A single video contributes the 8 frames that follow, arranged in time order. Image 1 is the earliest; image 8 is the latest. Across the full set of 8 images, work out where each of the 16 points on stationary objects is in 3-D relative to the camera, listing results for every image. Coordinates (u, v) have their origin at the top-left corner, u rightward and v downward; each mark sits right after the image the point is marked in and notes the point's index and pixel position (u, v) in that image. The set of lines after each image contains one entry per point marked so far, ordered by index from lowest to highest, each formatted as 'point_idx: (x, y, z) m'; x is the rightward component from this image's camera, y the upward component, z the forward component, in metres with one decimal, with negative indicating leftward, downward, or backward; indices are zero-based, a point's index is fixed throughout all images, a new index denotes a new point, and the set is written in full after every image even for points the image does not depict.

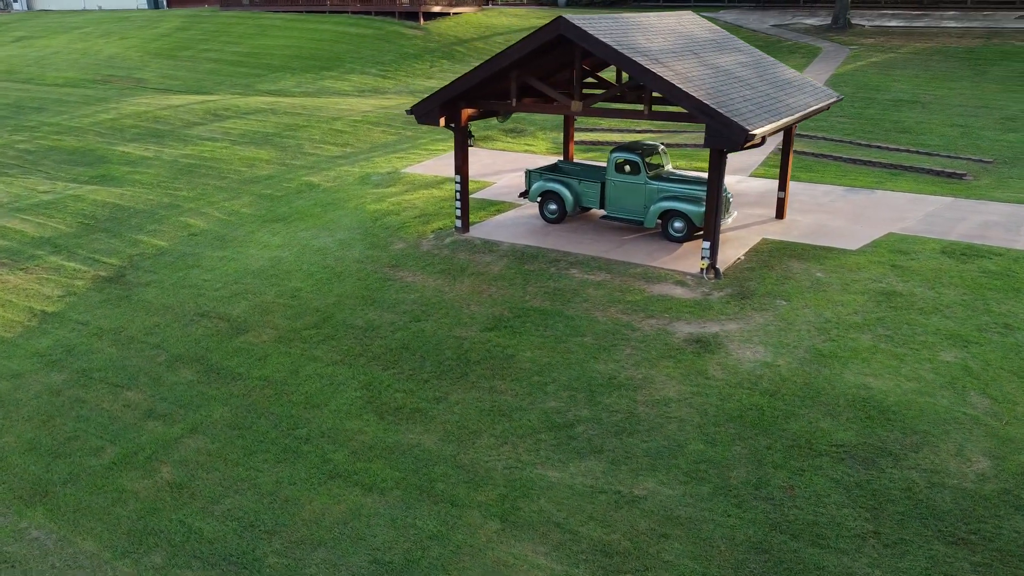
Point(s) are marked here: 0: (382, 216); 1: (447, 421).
0: (-2.9, +1.6, +18.5) m
1: (-0.9, -1.8, +11.2) m
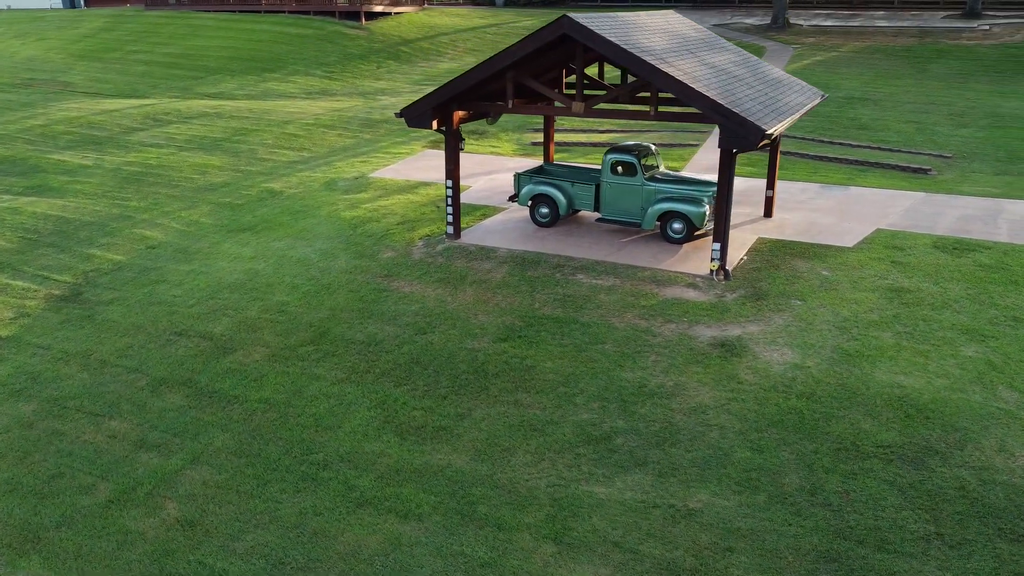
0: (-3.3, +1.4, +17.7) m
1: (-0.5, -2.0, +10.7) m
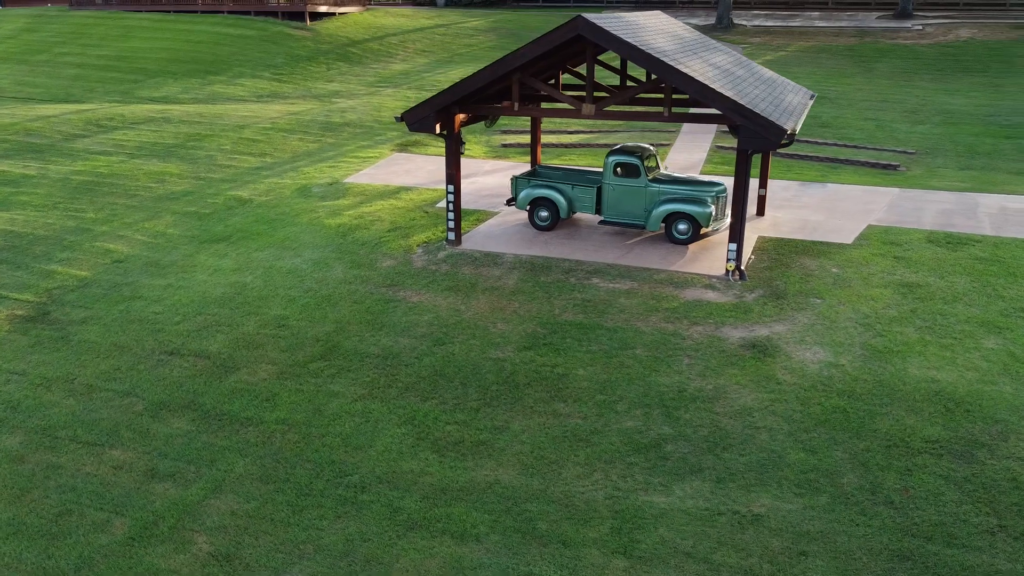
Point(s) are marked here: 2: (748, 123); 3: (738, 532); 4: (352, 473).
0: (-3.4, +1.2, +17.1) m
1: (+0.1, -2.1, +10.4) m
2: (+3.6, +2.5, +12.1) m
3: (+2.5, -2.7, +8.9) m
4: (-2.1, -2.4, +10.5) m
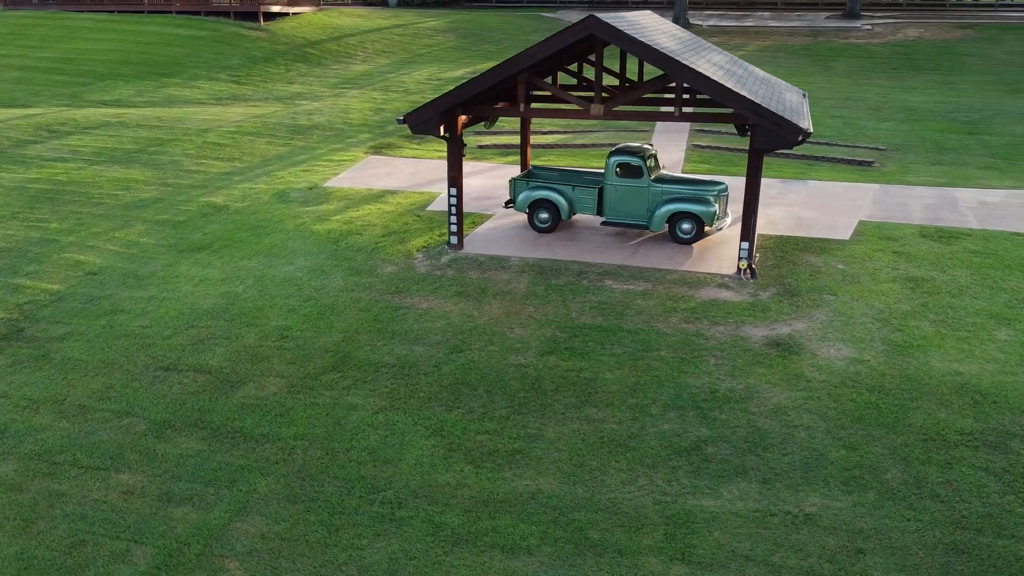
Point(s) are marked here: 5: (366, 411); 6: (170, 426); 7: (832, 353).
0: (-3.5, +1.0, +16.7) m
1: (+0.6, -2.2, +10.2) m
2: (+3.8, +2.5, +12.2) m
3: (+3.1, -2.7, +8.9) m
4: (-1.6, -2.5, +10.1) m
5: (-2.1, -1.7, +11.5) m
6: (-5.0, -2.0, +12.0) m
7: (+4.5, -0.9, +11.4) m
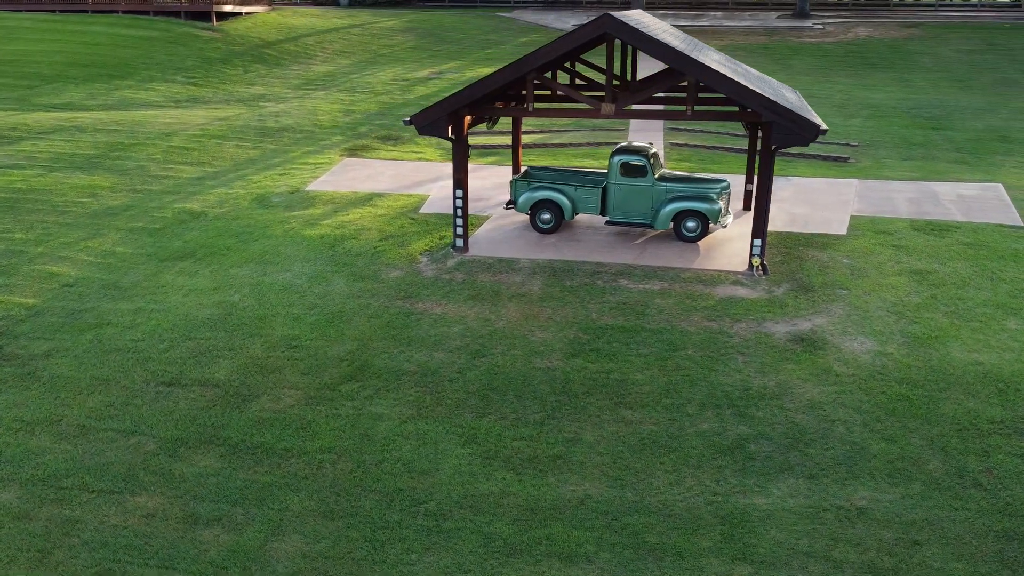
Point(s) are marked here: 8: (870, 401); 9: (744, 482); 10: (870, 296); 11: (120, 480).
0: (-3.5, +0.9, +16.2) m
1: (+1.1, -2.2, +10.0) m
2: (+4.0, +2.6, +12.2) m
3: (+3.7, -2.6, +9.0) m
4: (-1.1, -2.6, +9.9) m
5: (-1.6, -1.8, +11.1) m
6: (-4.6, -2.2, +11.4) m
7: (+4.9, -0.8, +11.6) m
8: (+4.7, -1.5, +10.6) m
9: (+2.7, -2.3, +9.6) m
10: (+5.7, -0.1, +12.9) m
11: (-5.3, -2.6, +10.9) m
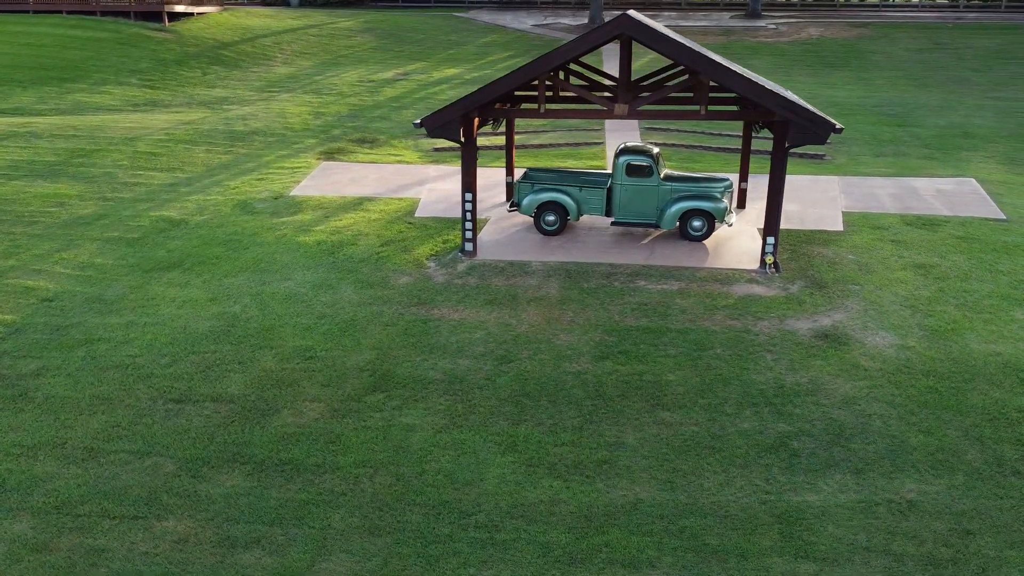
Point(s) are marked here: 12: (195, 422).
0: (-3.5, +0.8, +15.8) m
1: (+1.7, -2.2, +10.0) m
2: (+4.3, +2.6, +12.4) m
3: (+4.4, -2.6, +9.1) m
4: (-0.5, -2.7, +9.6) m
5: (-1.2, -1.9, +10.9) m
6: (-4.2, -2.4, +10.9) m
7: (+5.3, -0.8, +11.8) m
8: (+5.2, -1.4, +10.8) m
9: (+3.3, -2.3, +9.7) m
10: (+6.0, 0.0, +13.1) m
11: (-4.7, -2.8, +10.3) m
12: (-4.6, -1.9, +11.7) m
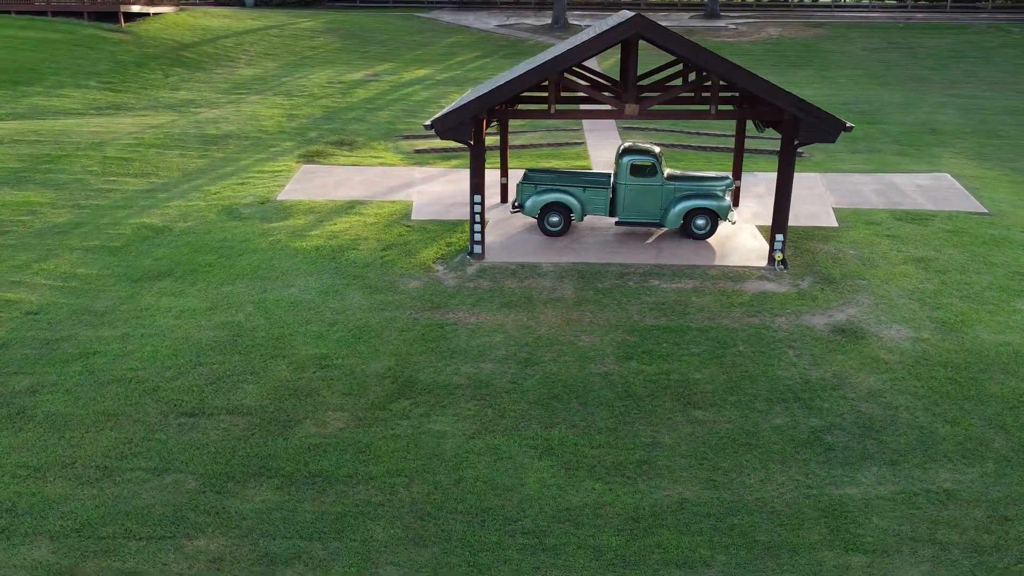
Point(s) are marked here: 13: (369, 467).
0: (-3.4, +0.7, +15.5) m
1: (+2.2, -2.2, +10.0) m
2: (+4.6, +2.7, +12.6) m
3: (+4.9, -2.5, +9.3) m
4: (+0.1, -2.7, +9.5) m
5: (-0.7, -2.0, +10.7) m
6: (-3.7, -2.5, +10.6) m
7: (+5.7, -0.7, +12.0) m
8: (+5.6, -1.3, +11.1) m
9: (+3.9, -2.2, +9.8) m
10: (+6.2, +0.1, +13.4) m
11: (-4.2, -2.9, +9.9) m
12: (-4.2, -2.1, +11.4) m
13: (-1.9, -2.3, +10.4) m
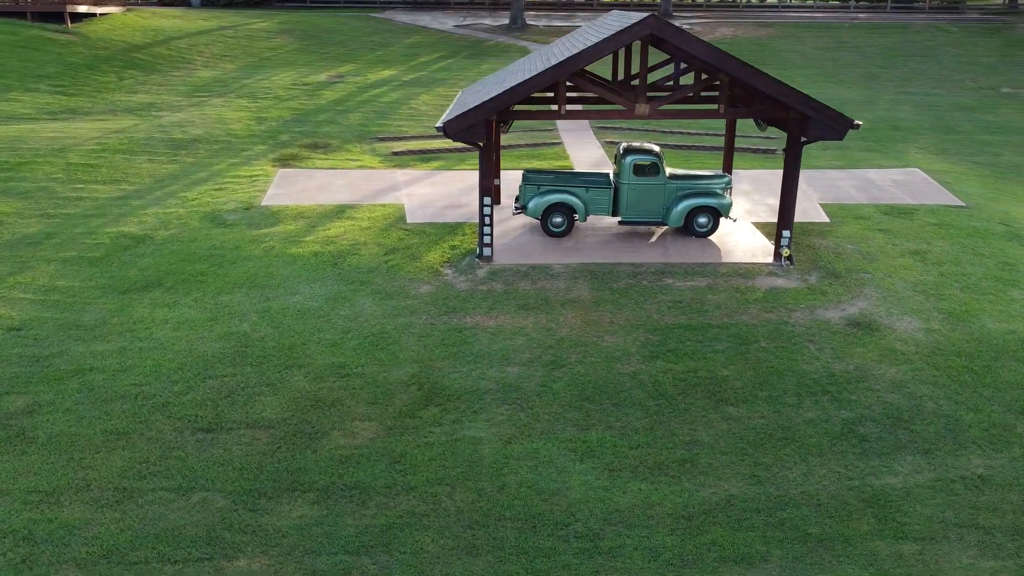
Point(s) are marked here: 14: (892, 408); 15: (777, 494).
0: (-3.3, +0.5, +15.1) m
1: (+2.7, -2.2, +10.1) m
2: (+4.8, +2.7, +12.8) m
3: (+5.5, -2.4, +9.6) m
4: (+0.7, -2.7, +9.5) m
5: (-0.2, -2.0, +10.6) m
6: (-3.2, -2.6, +10.2) m
7: (+6.0, -0.6, +12.4) m
8: (+6.0, -1.2, +11.4) m
9: (+4.4, -2.2, +10.0) m
10: (+6.4, +0.2, +13.8) m
11: (-3.6, -3.0, +9.6) m
12: (-3.8, -2.2, +11.0) m
13: (-1.3, -2.4, +10.2) m
14: (+5.1, -1.6, +10.8) m
15: (+3.1, -2.5, +9.6) m
